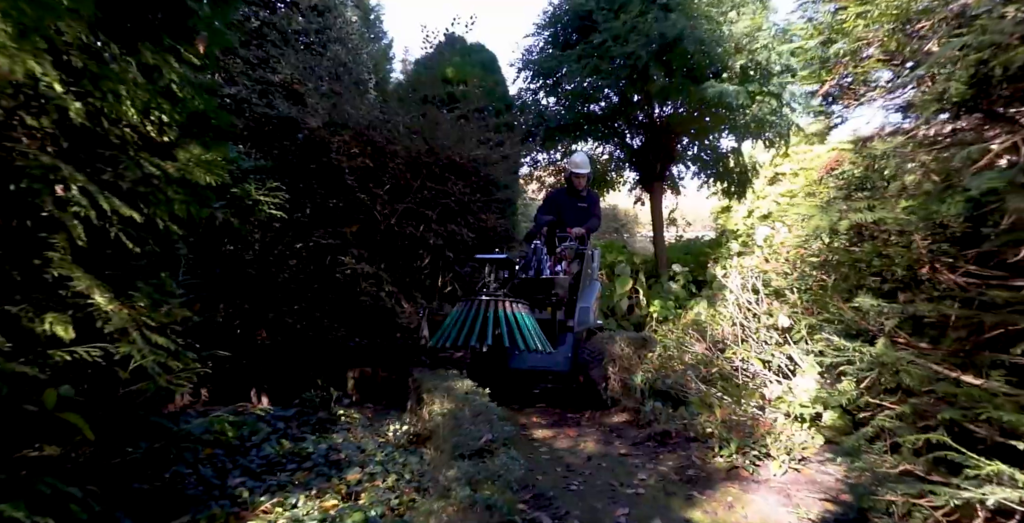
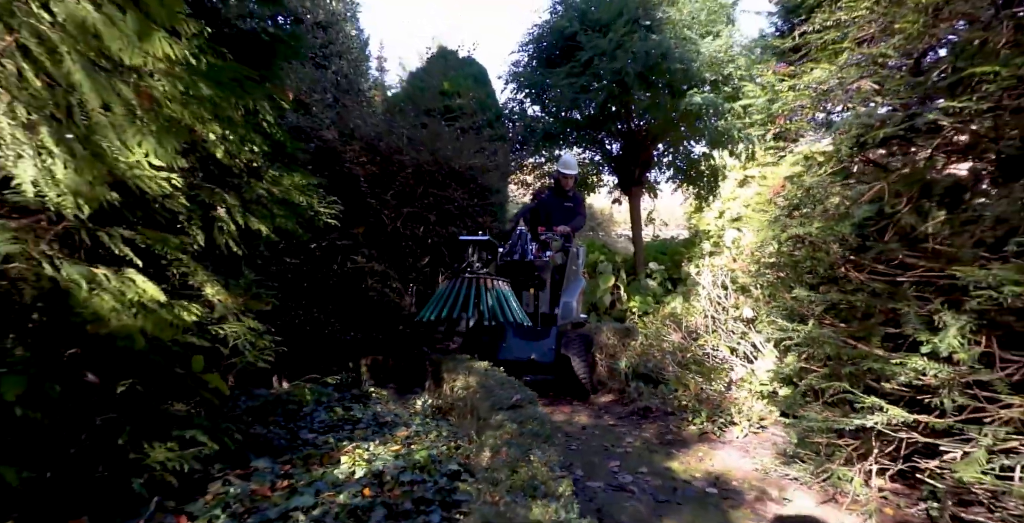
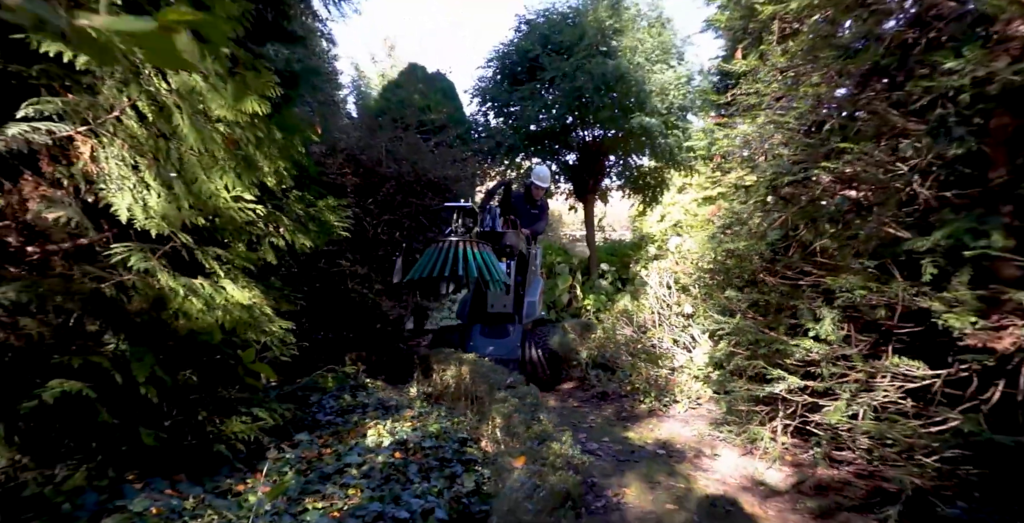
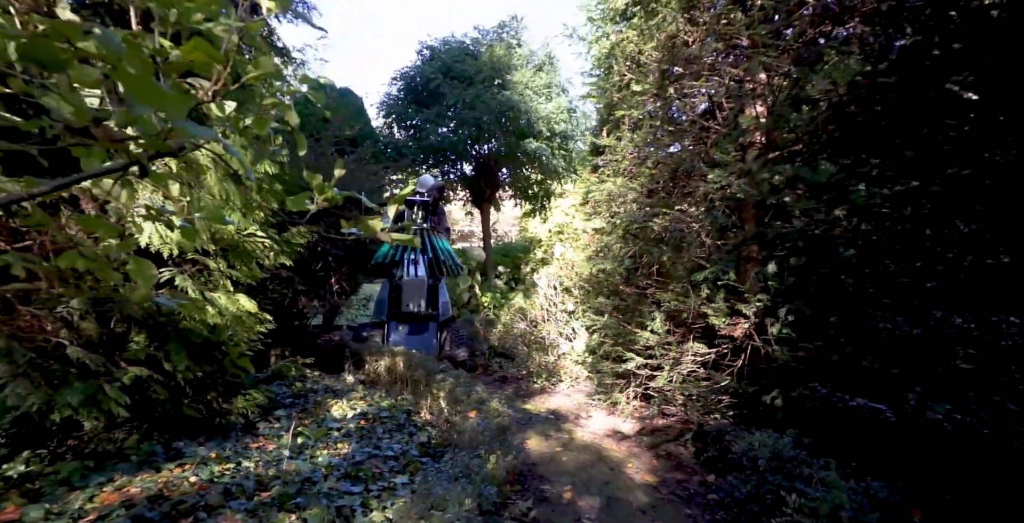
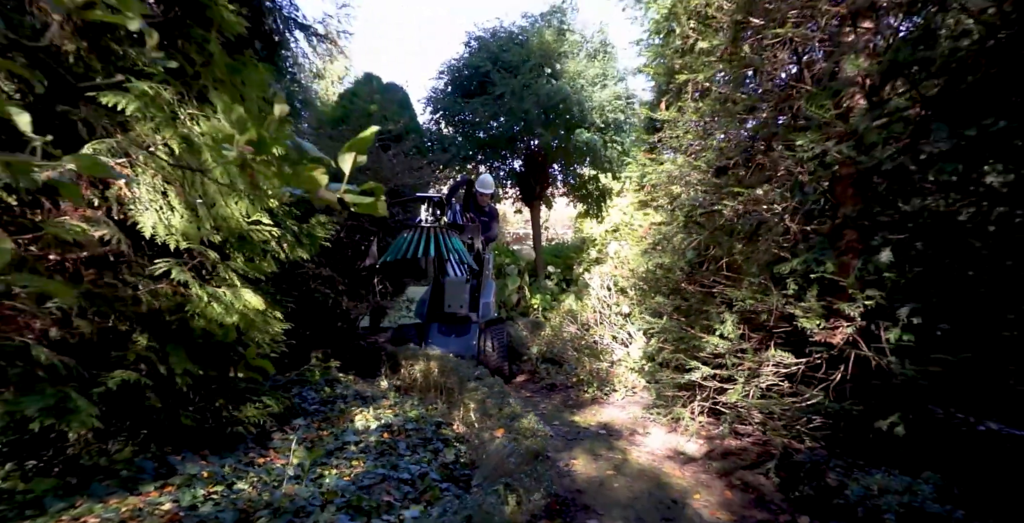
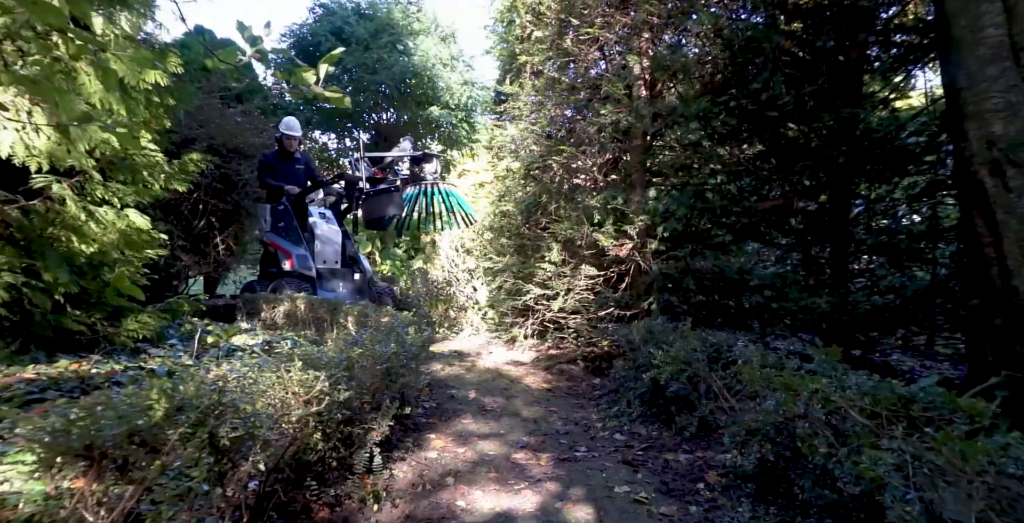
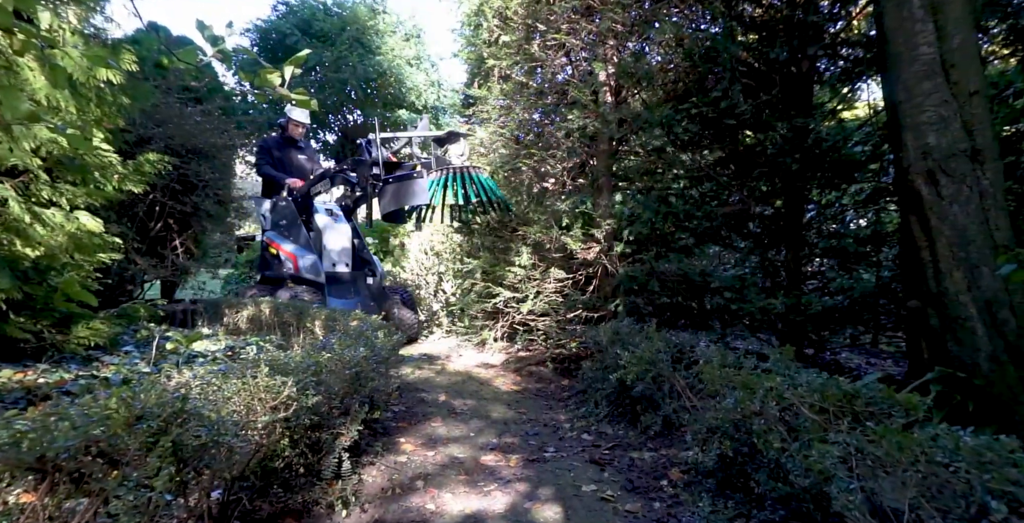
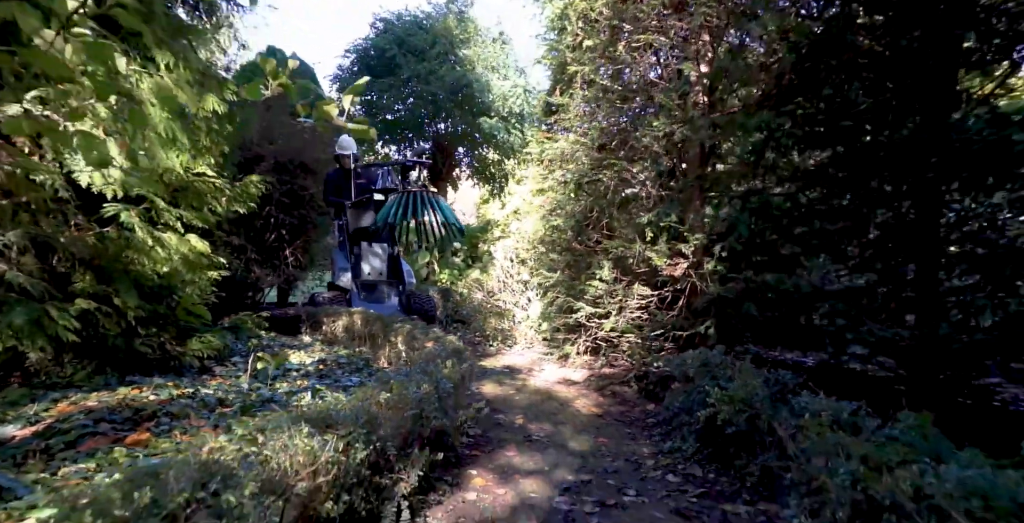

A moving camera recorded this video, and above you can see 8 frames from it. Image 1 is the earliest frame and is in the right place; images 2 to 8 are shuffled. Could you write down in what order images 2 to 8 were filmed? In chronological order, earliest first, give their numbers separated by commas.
2, 3, 5, 4, 8, 6, 7
